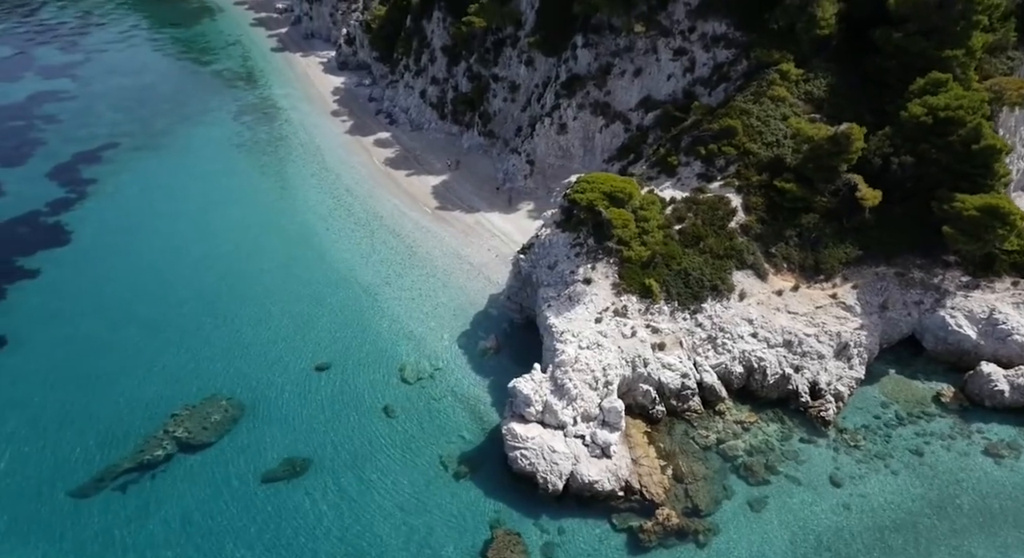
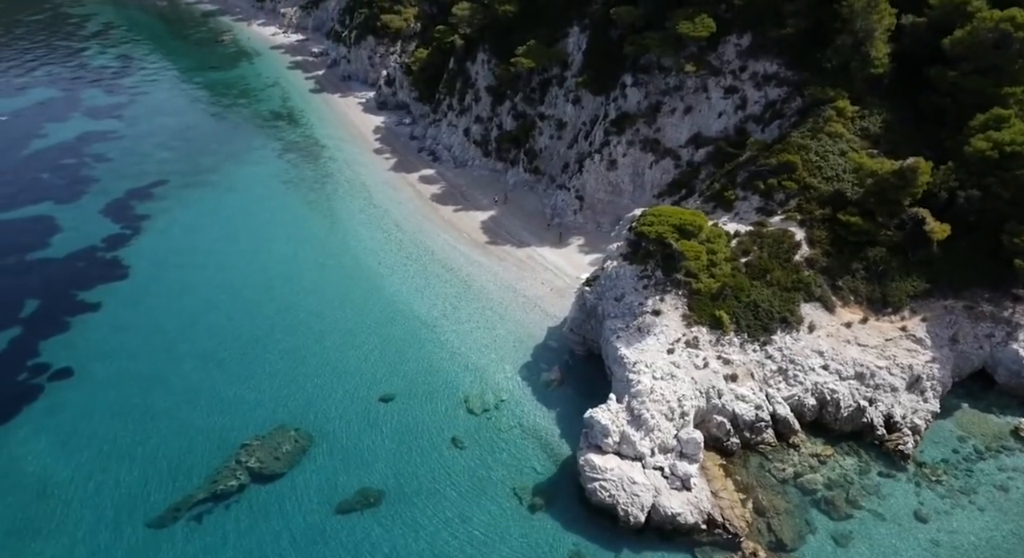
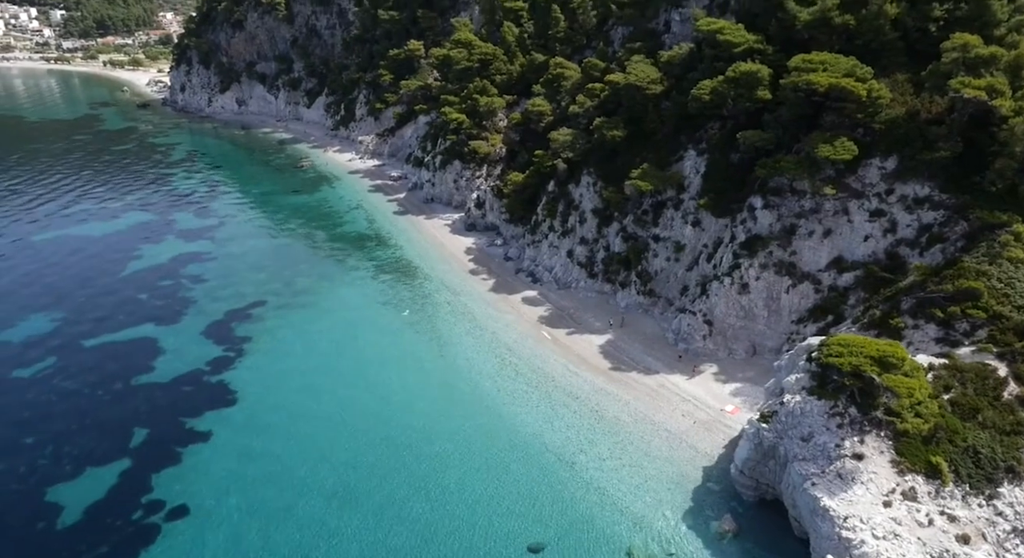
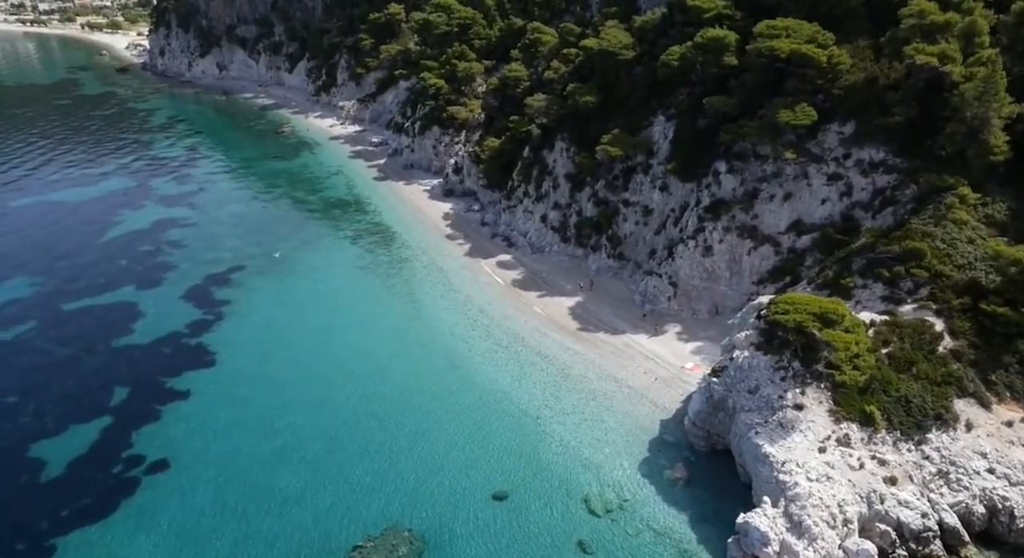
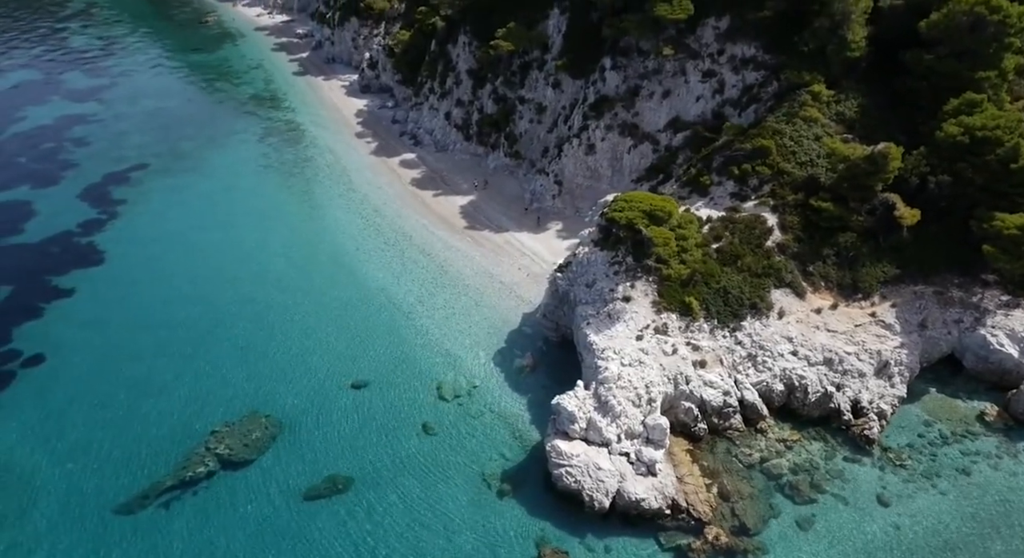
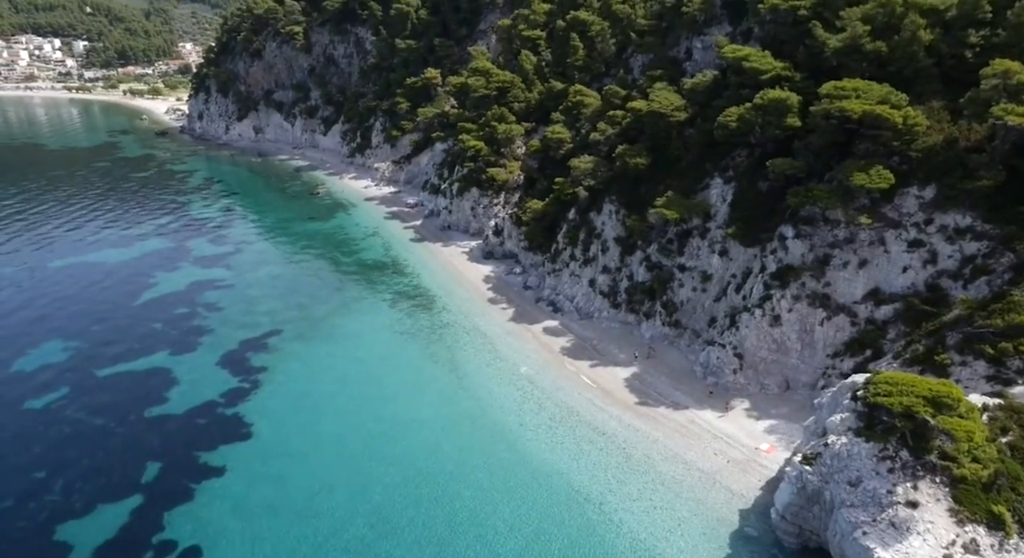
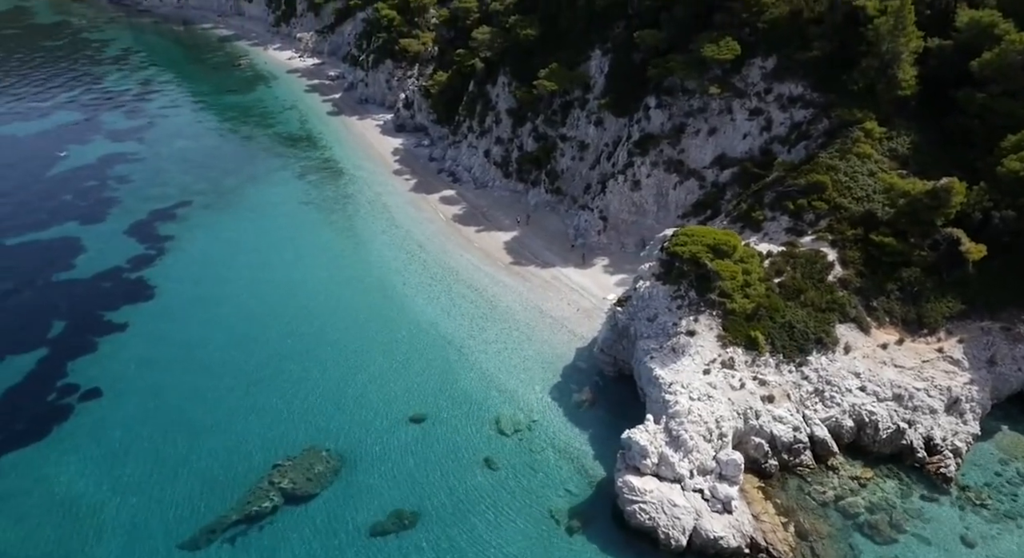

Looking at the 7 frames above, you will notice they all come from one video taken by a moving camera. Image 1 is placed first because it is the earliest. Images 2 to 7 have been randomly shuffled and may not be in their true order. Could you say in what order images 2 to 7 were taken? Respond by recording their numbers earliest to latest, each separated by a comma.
5, 2, 7, 4, 3, 6
